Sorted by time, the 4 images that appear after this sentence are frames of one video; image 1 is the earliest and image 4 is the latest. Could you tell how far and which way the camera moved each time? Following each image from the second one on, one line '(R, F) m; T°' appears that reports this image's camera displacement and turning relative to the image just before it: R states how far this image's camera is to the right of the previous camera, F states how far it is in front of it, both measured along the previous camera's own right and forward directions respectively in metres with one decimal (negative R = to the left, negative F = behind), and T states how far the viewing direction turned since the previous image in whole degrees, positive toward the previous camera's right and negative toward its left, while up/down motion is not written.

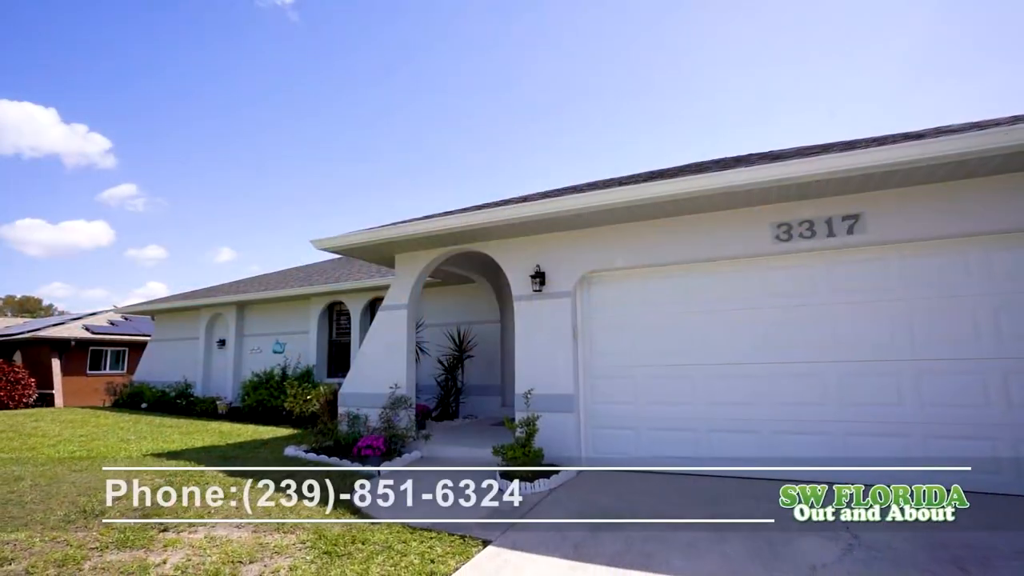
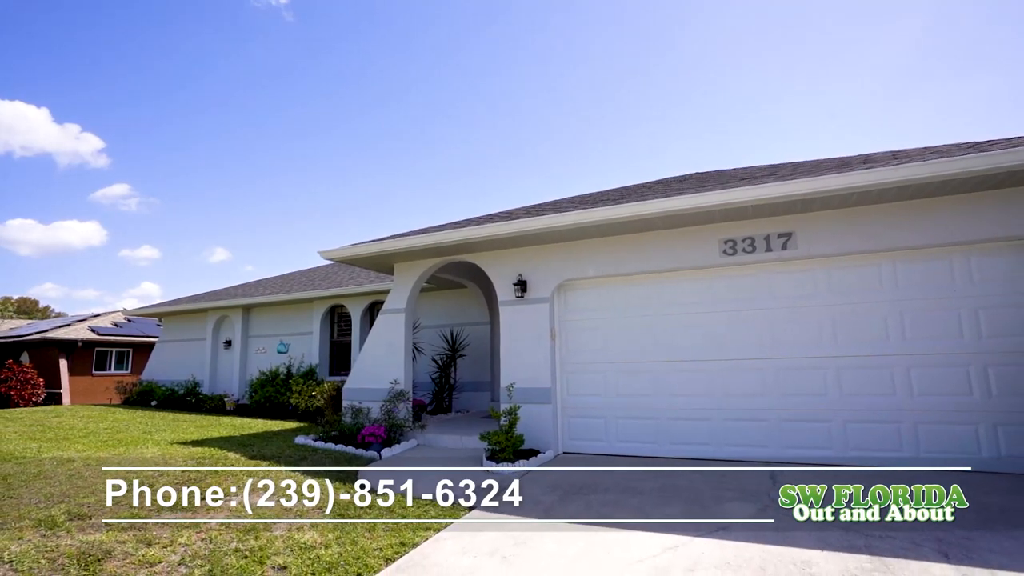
(+0.1, -0.9) m; +1°
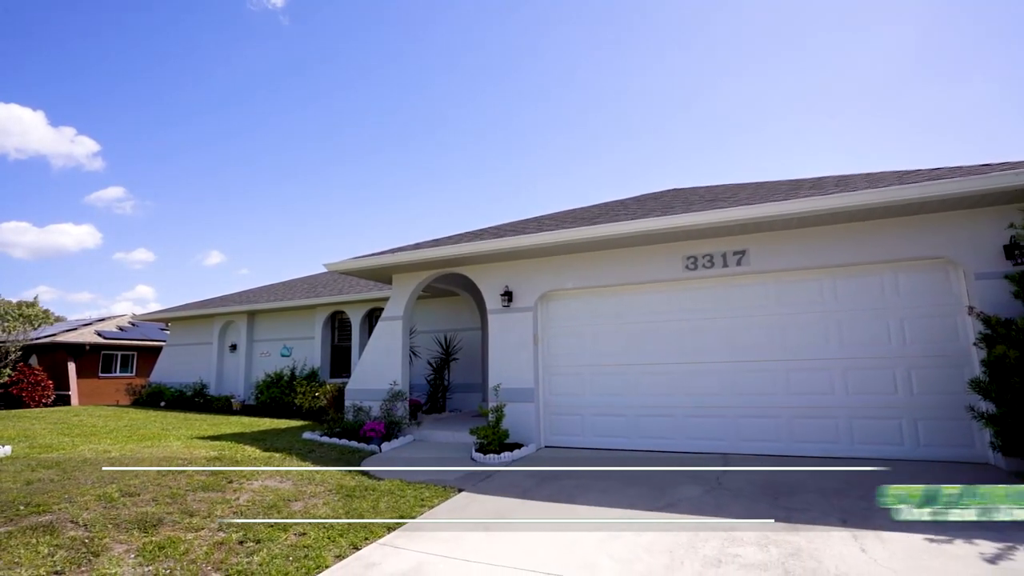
(+0.1, -0.8) m; 0°
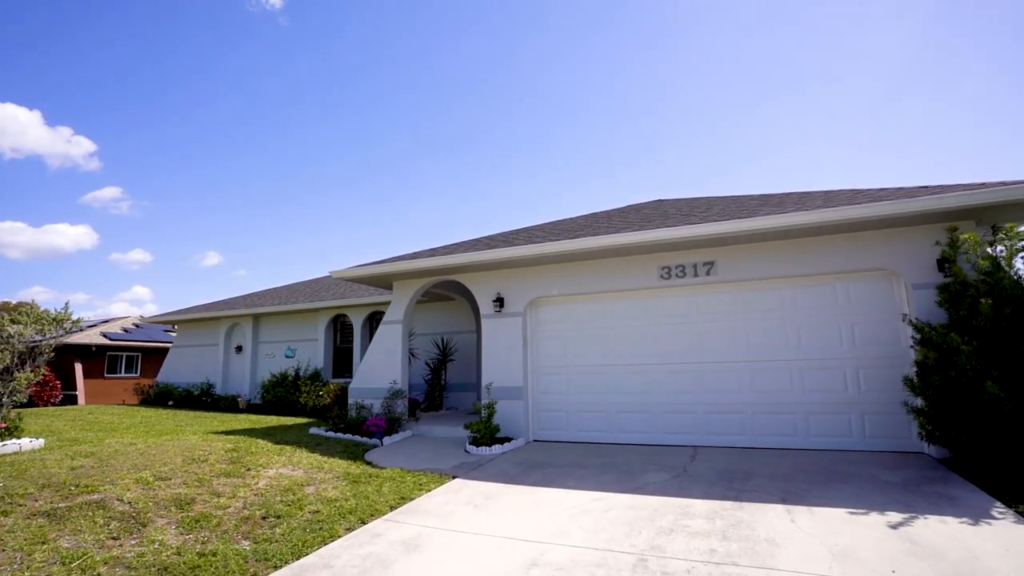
(+0.1, -0.7) m; 0°
